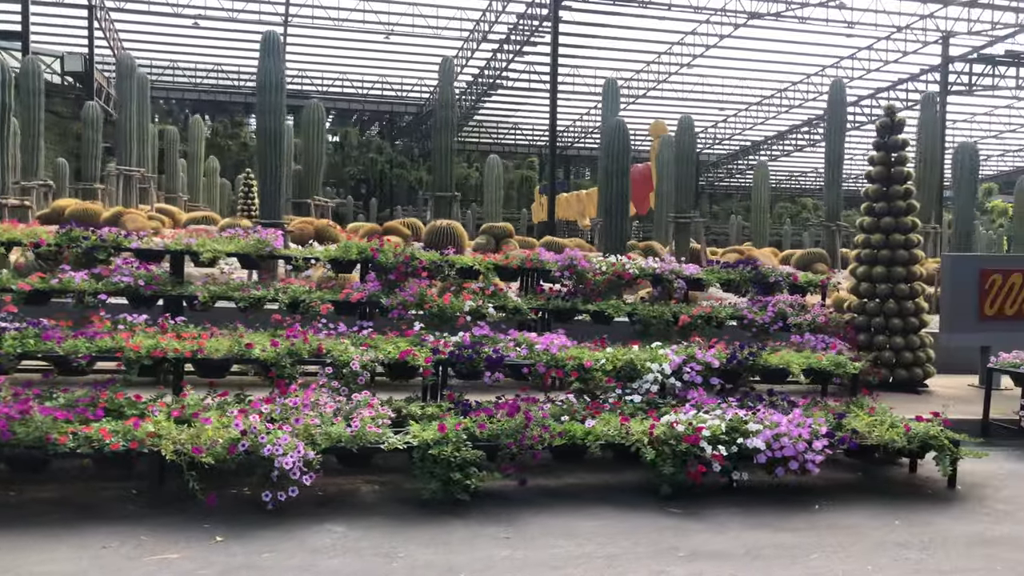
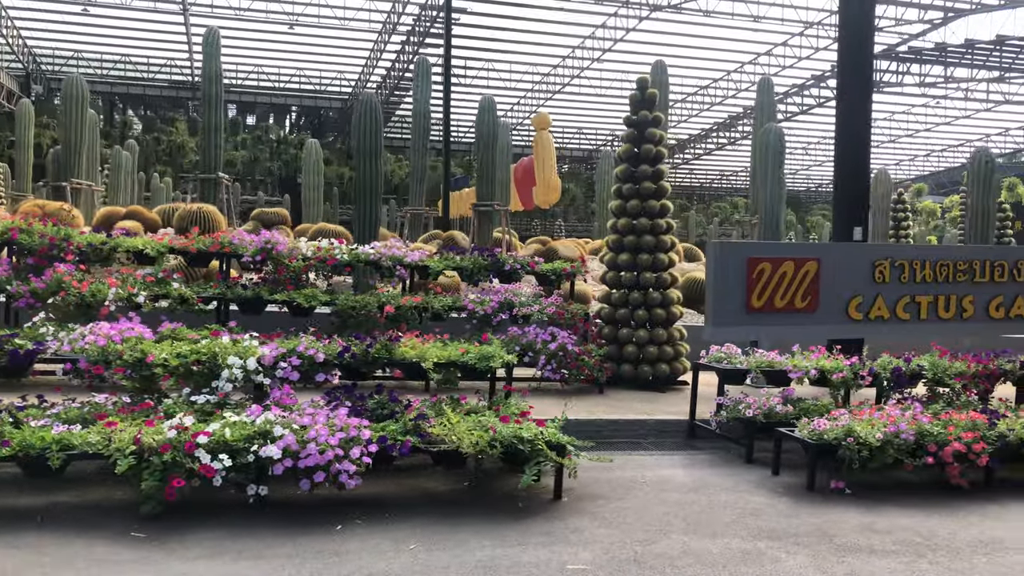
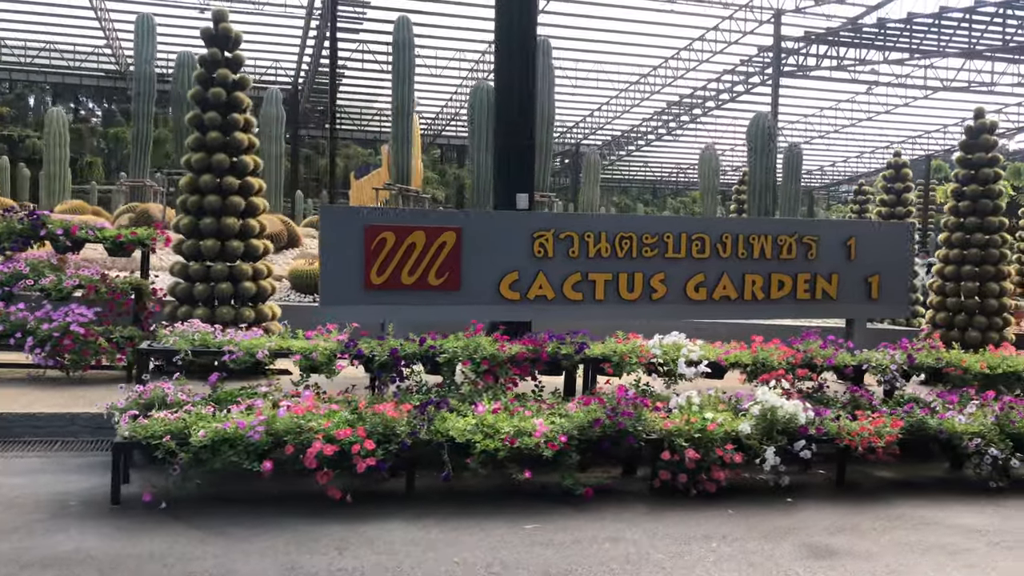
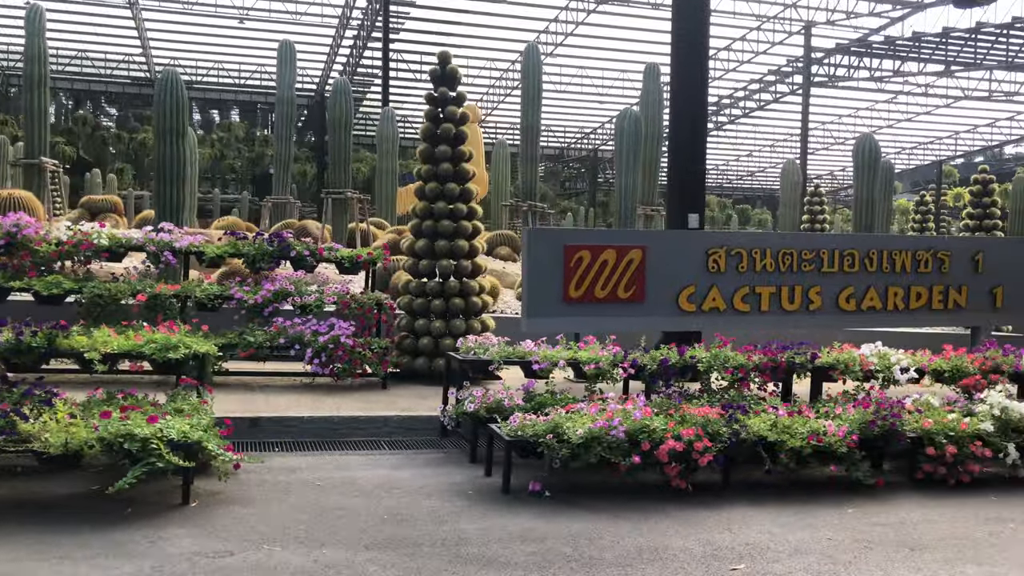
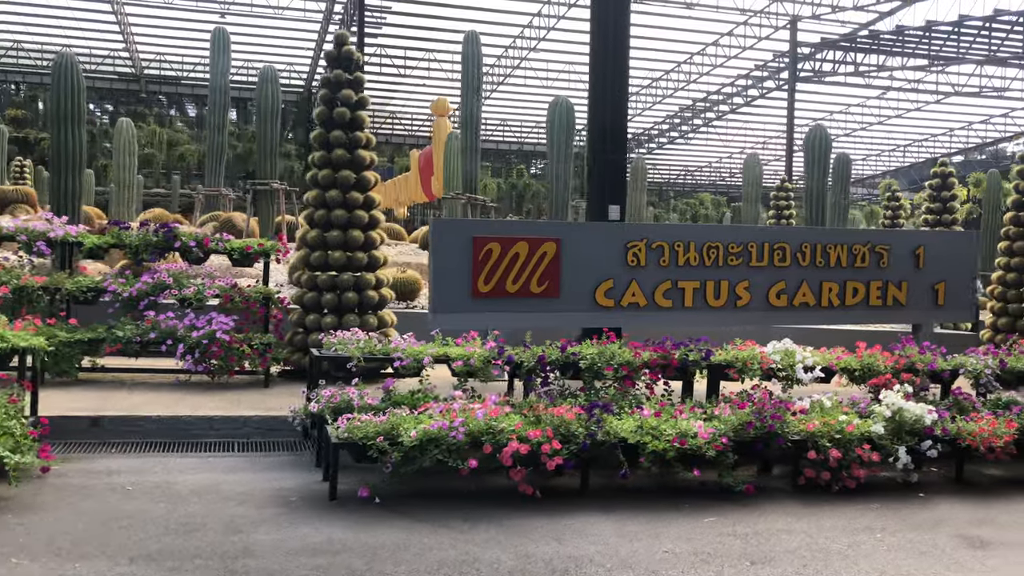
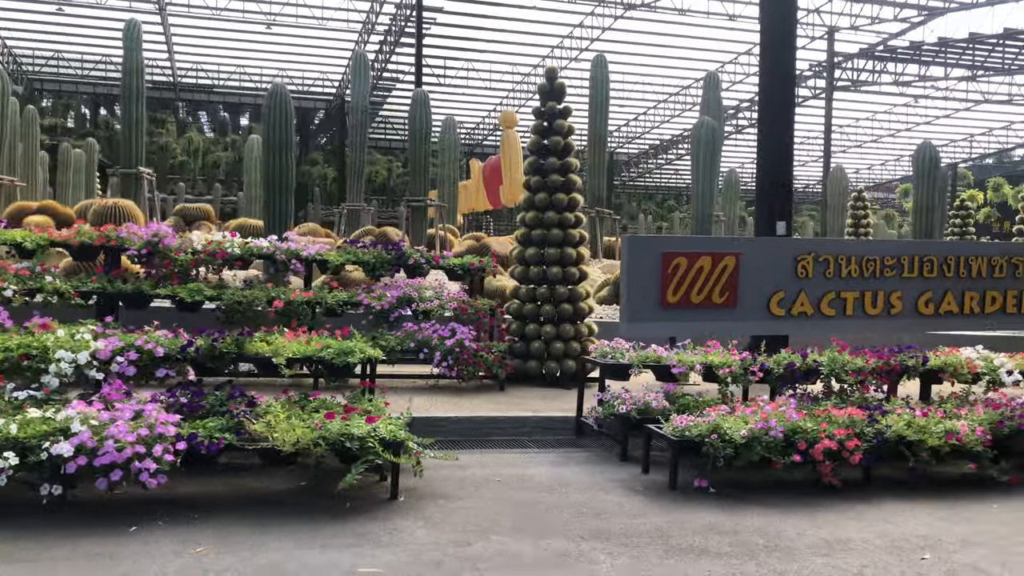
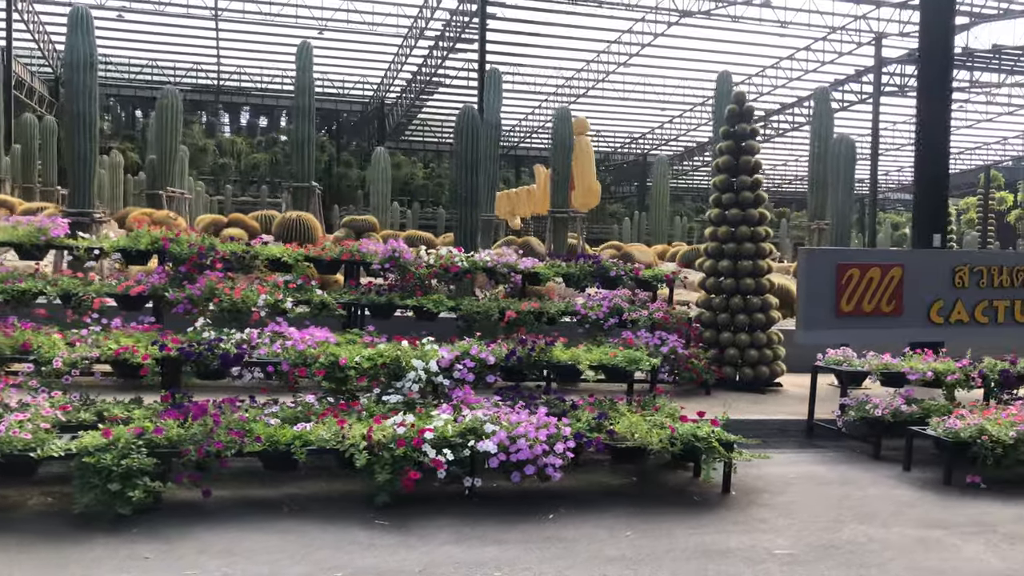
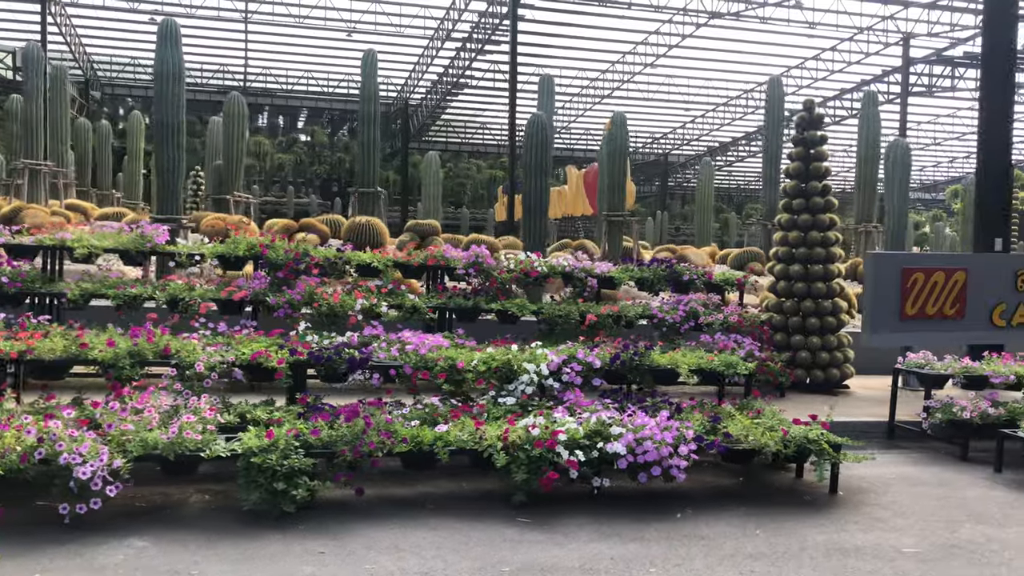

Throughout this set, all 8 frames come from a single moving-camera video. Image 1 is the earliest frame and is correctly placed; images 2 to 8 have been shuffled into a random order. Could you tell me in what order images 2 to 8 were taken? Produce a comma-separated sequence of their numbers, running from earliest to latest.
8, 7, 2, 6, 4, 5, 3
